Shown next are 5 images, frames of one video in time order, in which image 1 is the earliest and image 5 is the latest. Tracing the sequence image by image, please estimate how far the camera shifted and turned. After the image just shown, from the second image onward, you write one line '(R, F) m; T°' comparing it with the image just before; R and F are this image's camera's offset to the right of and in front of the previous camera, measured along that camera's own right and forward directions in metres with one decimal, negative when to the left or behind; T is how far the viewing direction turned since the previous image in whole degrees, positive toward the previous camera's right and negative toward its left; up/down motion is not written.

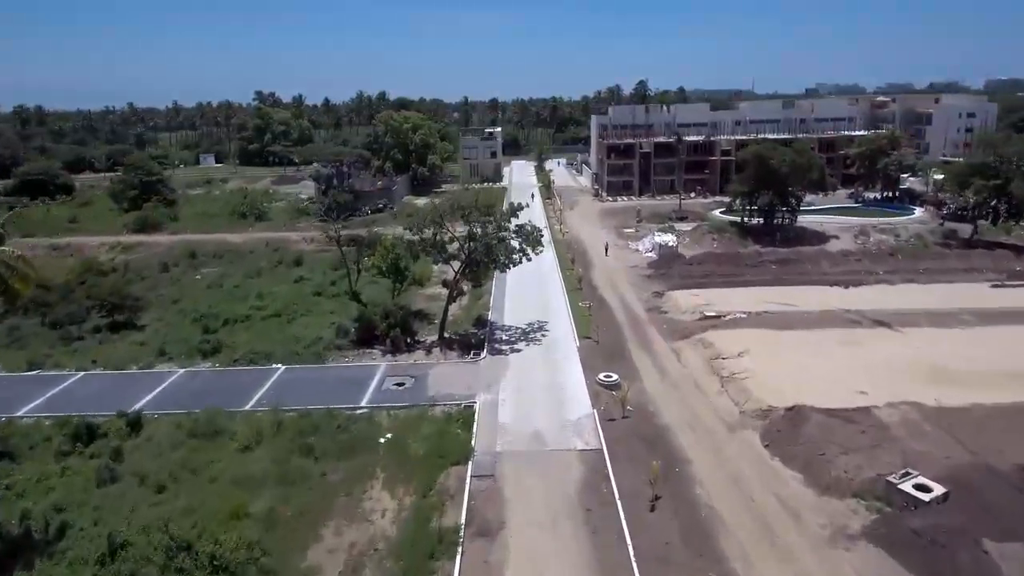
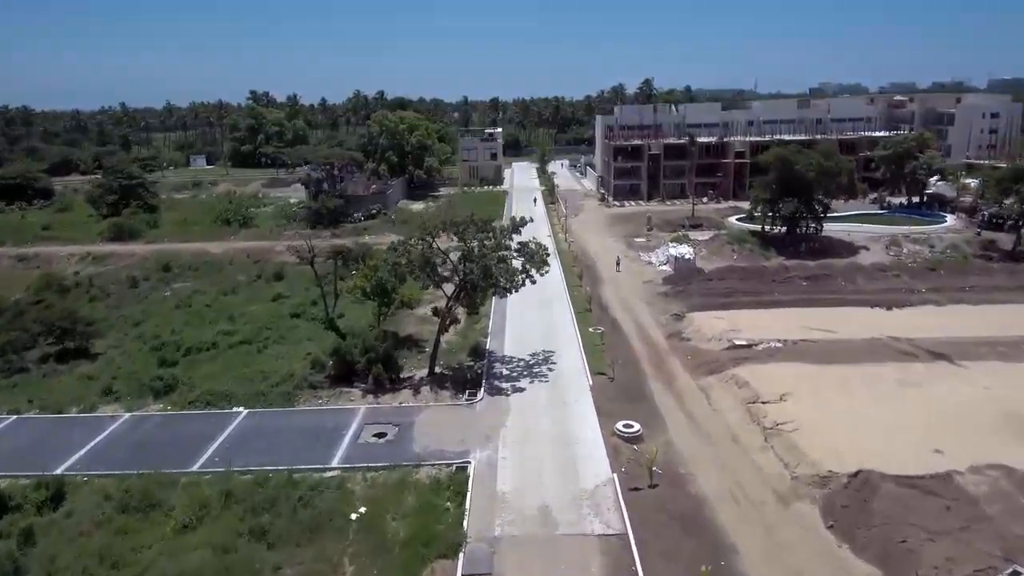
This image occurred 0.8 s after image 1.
(0.0, +4.1) m; 0°
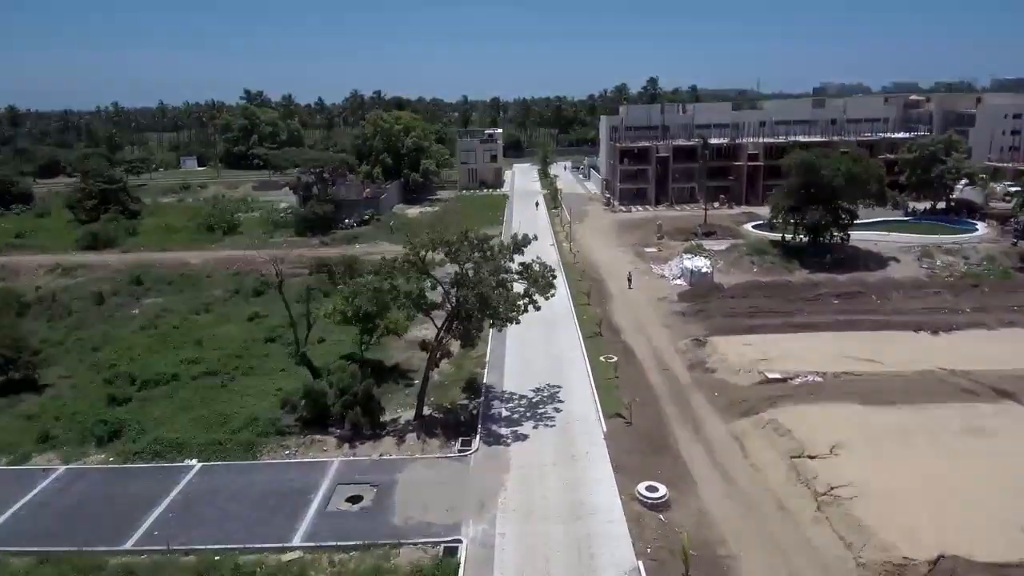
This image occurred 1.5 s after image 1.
(0.0, +3.6) m; 0°
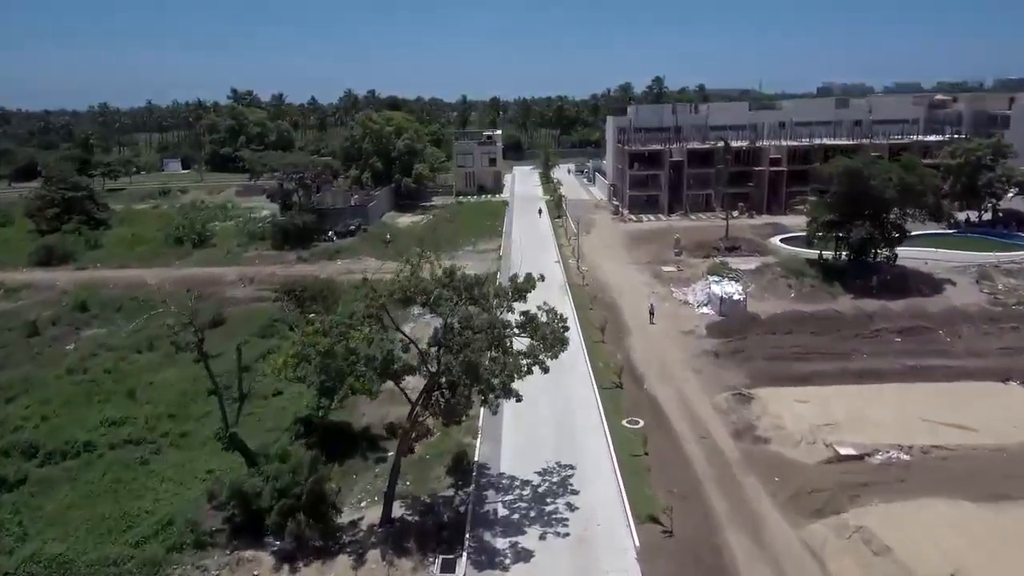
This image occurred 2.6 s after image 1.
(0.0, +5.6) m; 0°
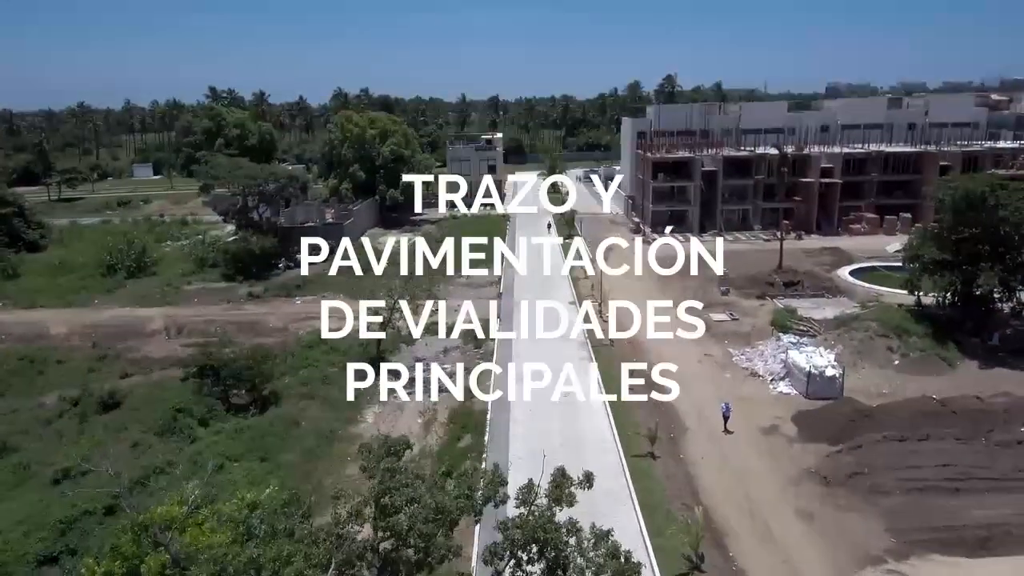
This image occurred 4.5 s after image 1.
(-0.1, +9.4) m; 0°
